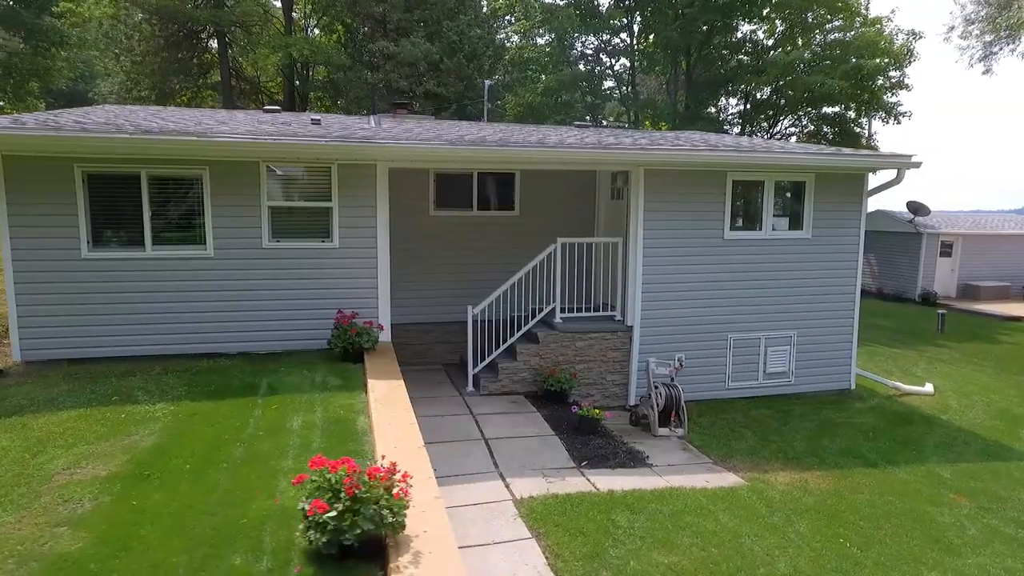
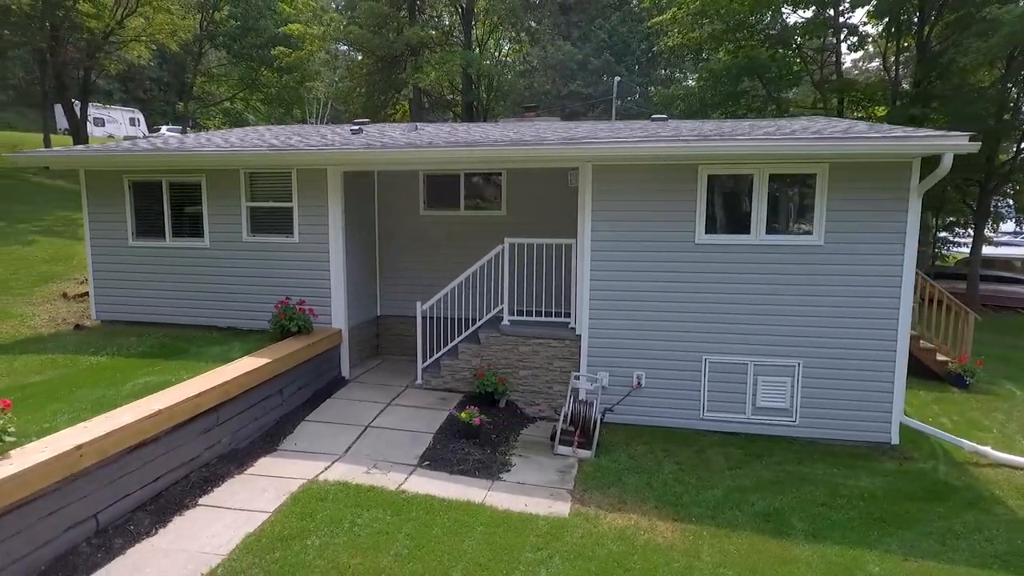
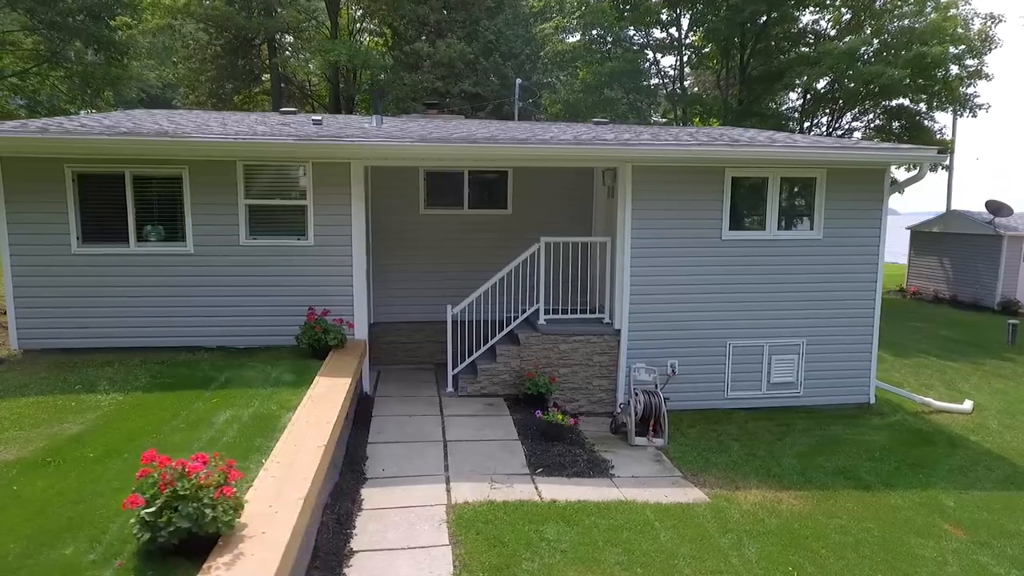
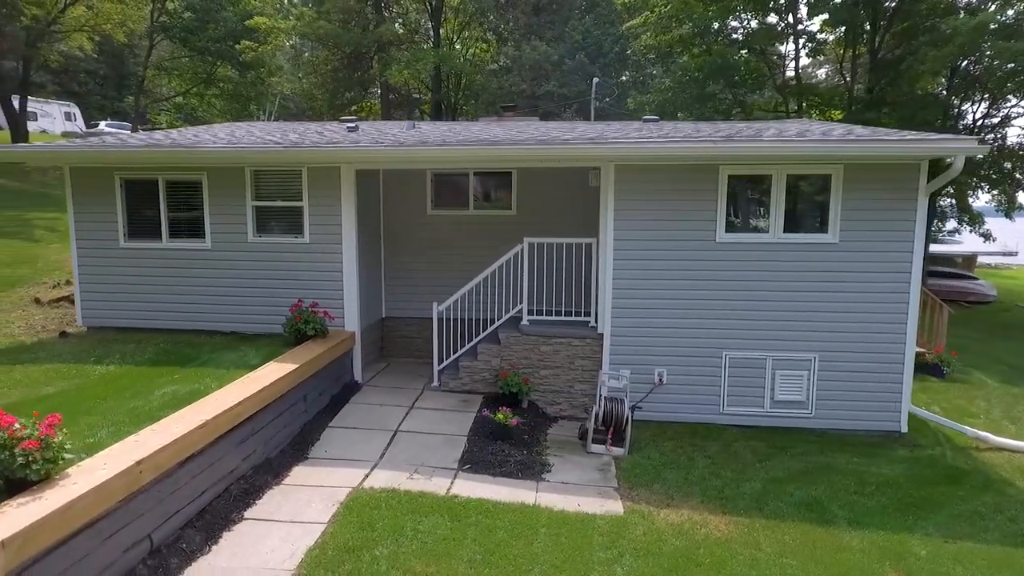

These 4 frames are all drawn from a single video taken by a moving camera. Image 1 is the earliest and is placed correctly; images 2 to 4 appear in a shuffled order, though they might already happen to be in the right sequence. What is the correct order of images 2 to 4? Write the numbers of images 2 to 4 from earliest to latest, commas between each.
3, 4, 2
